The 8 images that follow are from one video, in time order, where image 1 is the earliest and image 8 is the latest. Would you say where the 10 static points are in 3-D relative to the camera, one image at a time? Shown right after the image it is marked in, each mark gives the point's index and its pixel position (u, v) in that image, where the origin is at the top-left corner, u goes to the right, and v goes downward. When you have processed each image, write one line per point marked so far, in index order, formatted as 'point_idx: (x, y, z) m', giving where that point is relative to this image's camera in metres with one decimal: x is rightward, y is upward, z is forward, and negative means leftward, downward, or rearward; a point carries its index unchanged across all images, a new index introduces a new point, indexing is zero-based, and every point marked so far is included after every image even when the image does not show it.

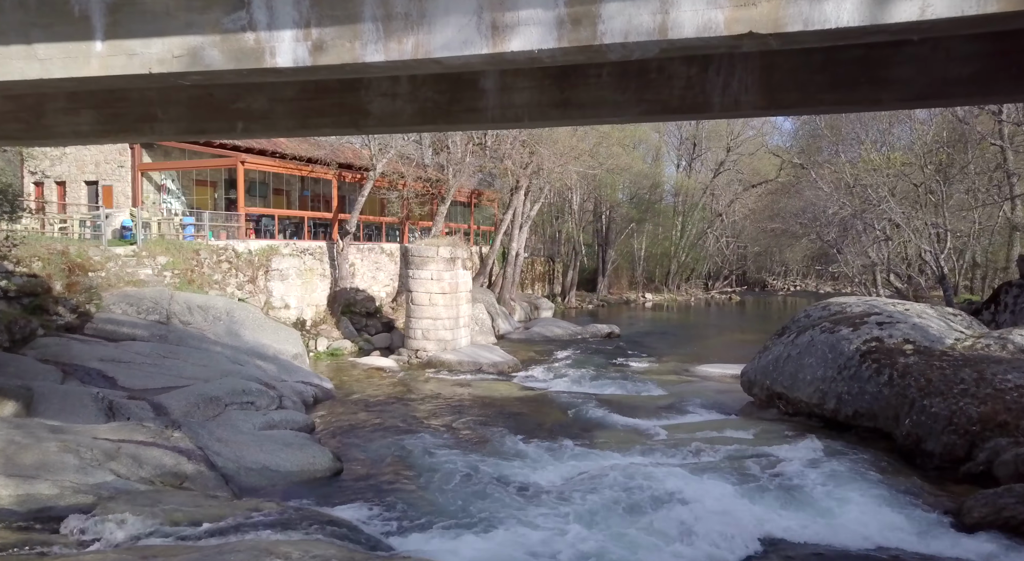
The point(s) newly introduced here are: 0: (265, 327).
0: (-5.1, -1.0, +14.5) m
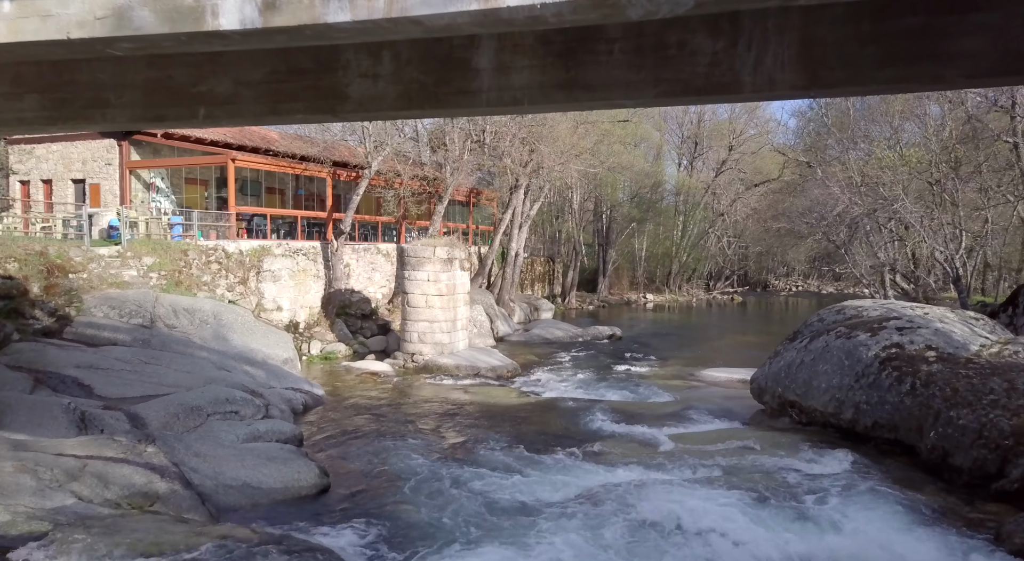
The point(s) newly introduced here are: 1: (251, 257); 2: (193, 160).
0: (-5.2, -1.0, +14.0) m
1: (-6.5, +0.6, +17.3) m
2: (-8.4, +3.2, +18.3) m
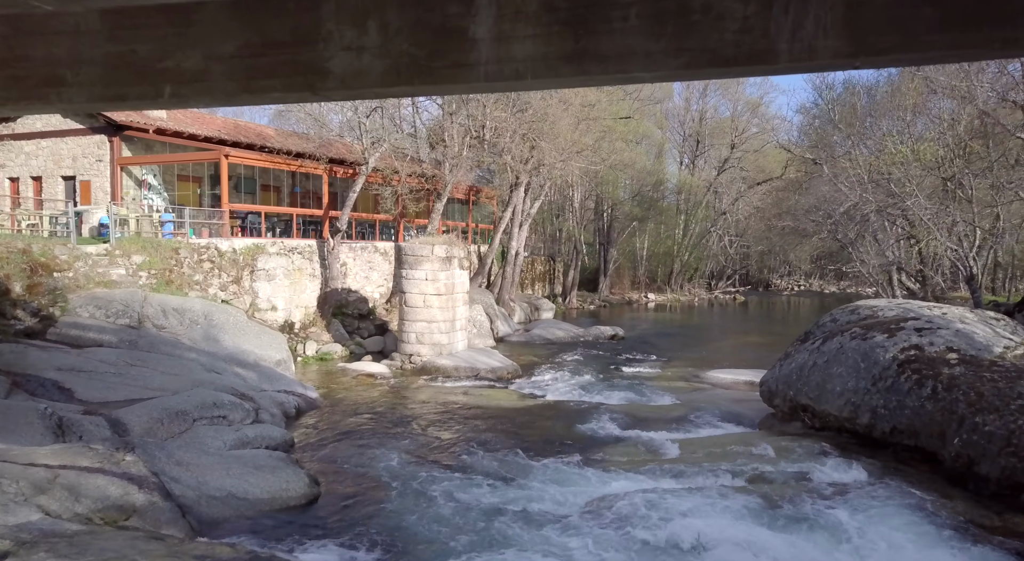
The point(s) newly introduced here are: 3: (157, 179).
0: (-5.2, -1.0, +13.6) m
1: (-6.5, +0.6, +16.9) m
2: (-8.4, +3.2, +17.9) m
3: (-9.5, +2.7, +18.7) m
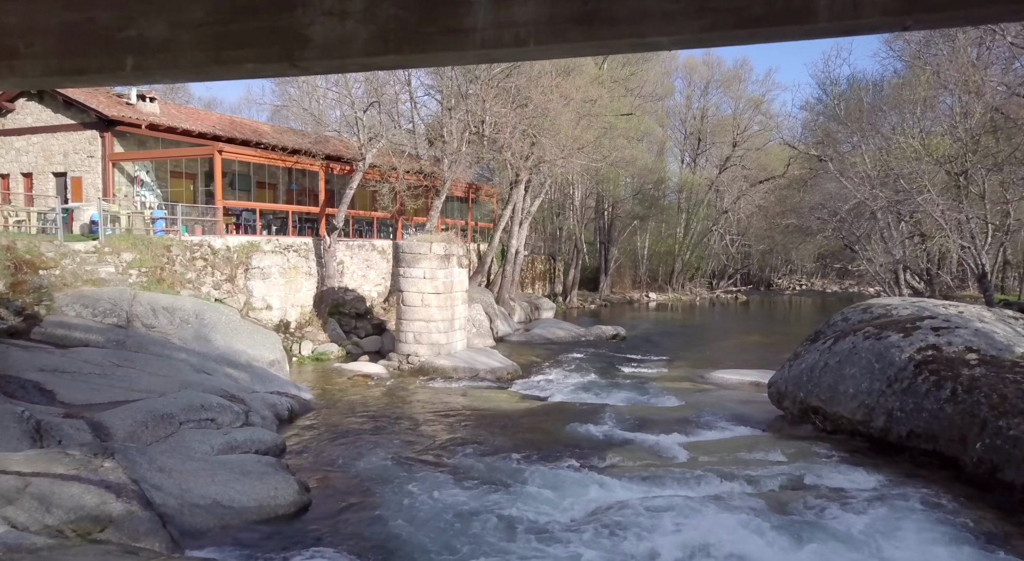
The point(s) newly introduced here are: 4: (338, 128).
0: (-5.2, -0.9, +13.2) m
1: (-6.5, +0.6, +16.5) m
2: (-8.4, +3.2, +17.5) m
3: (-9.5, +2.8, +18.4) m
4: (-4.7, +4.1, +19.0) m
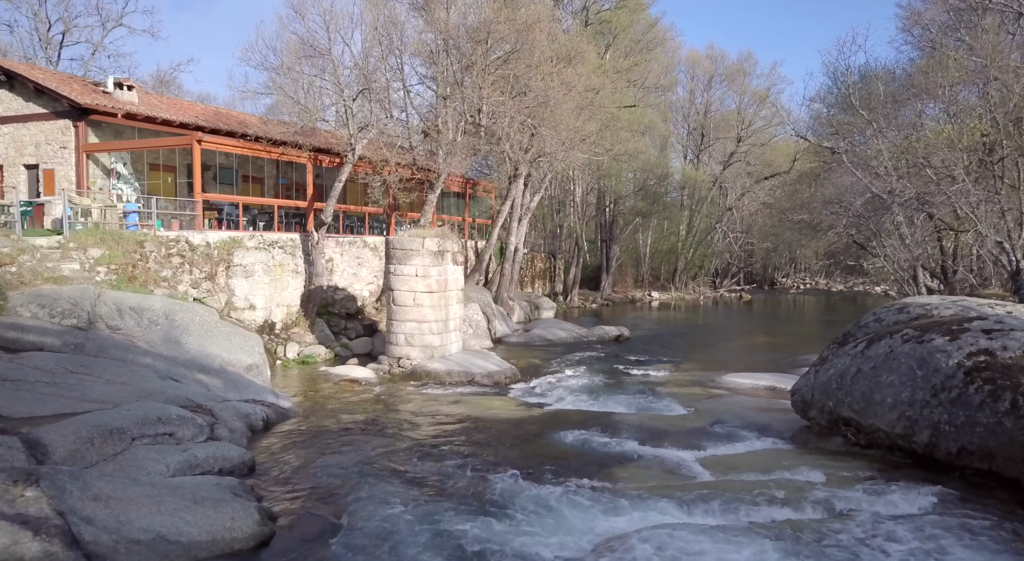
0: (-5.2, -0.9, +12.2) m
1: (-6.5, +0.7, +15.5) m
2: (-8.4, +3.3, +16.5) m
3: (-9.6, +2.8, +17.4) m
4: (-4.7, +4.1, +18.0) m
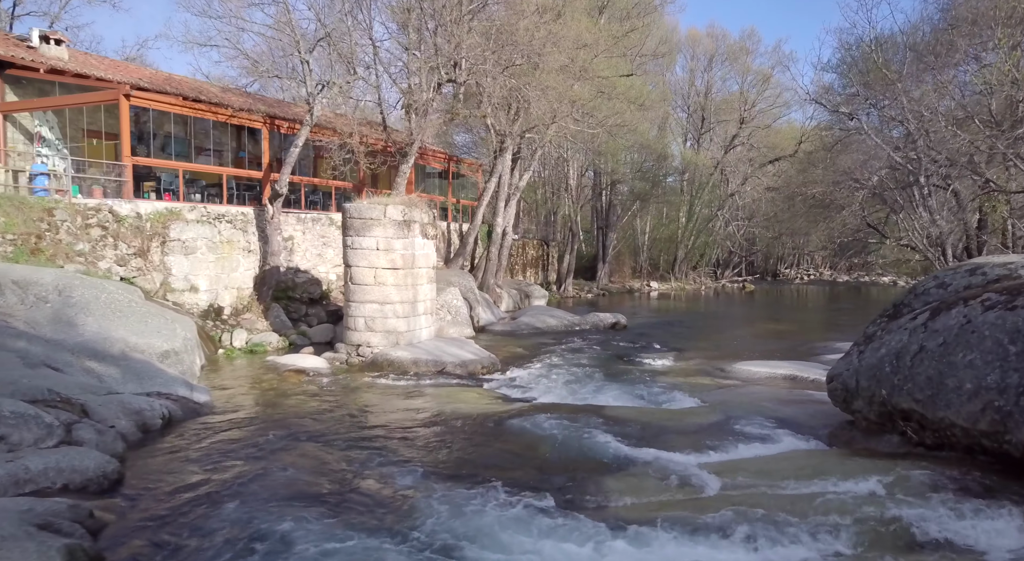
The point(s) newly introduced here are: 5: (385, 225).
0: (-5.6, -0.5, +10.1) m
1: (-6.9, +1.1, +13.5) m
2: (-8.8, +3.7, +14.4) m
3: (-10.0, +3.2, +15.3) m
4: (-5.2, +4.6, +15.9) m
5: (-2.3, +1.0, +13.0) m
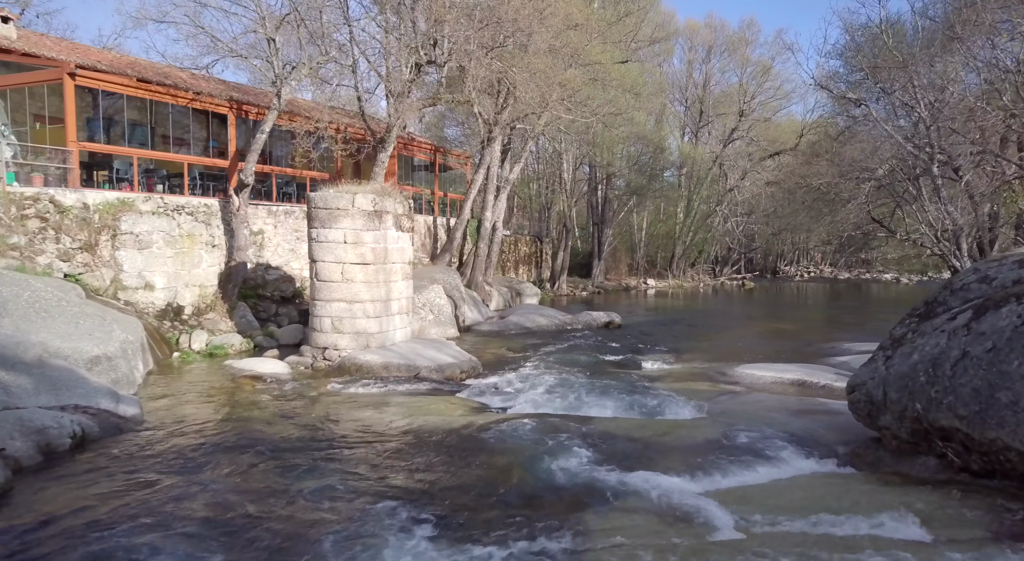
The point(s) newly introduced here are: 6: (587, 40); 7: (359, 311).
0: (-5.9, -0.4, +9.0) m
1: (-7.2, +1.2, +12.3) m
2: (-9.2, +3.8, +13.2) m
3: (-10.3, +3.3, +14.1) m
4: (-5.5, +4.7, +14.8) m
5: (-2.7, +1.1, +11.8) m
6: (+2.2, +6.9, +20.0) m
7: (-2.6, -0.5, +11.9) m
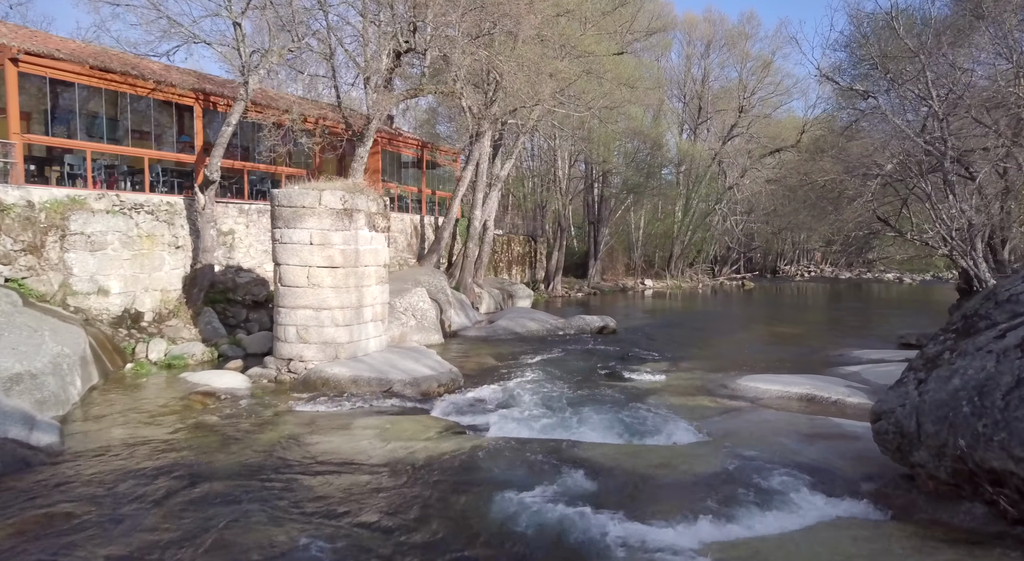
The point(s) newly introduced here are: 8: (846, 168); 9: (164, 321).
0: (-6.2, -0.5, +8.0) m
1: (-7.5, +1.1, +11.3) m
2: (-9.4, +3.7, +12.2) m
3: (-10.6, +3.2, +13.1) m
4: (-5.8, +4.6, +13.8) m
5: (-2.9, +1.0, +10.8) m
6: (+1.9, +6.8, +19.0) m
7: (-2.8, -0.6, +10.9) m
8: (+9.2, +3.2, +19.3) m
9: (-6.4, -0.7, +12.6) m
